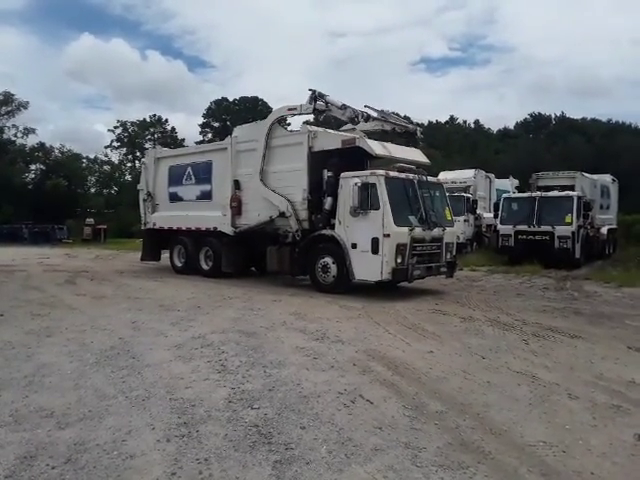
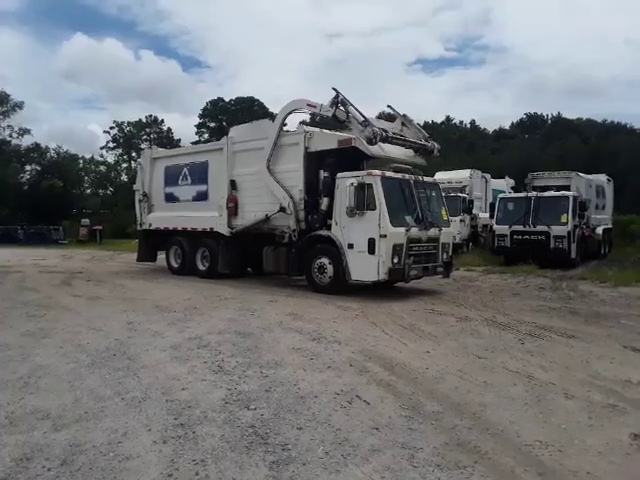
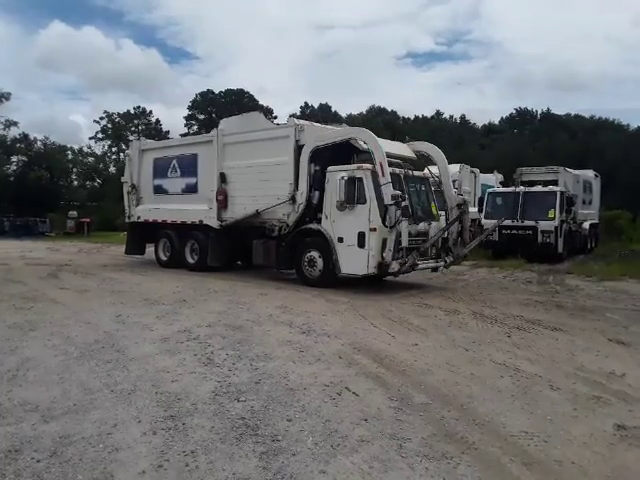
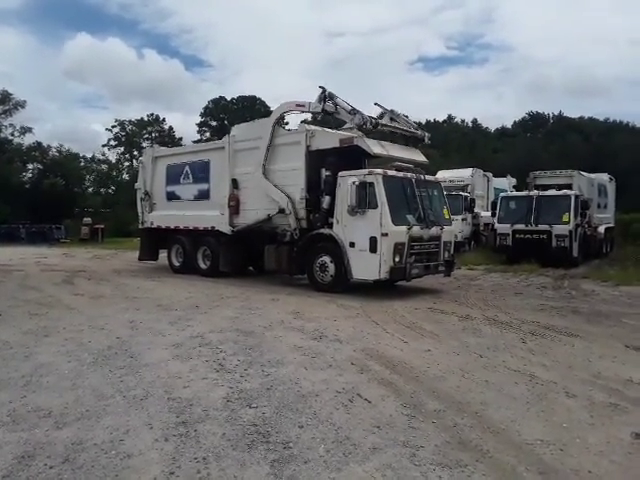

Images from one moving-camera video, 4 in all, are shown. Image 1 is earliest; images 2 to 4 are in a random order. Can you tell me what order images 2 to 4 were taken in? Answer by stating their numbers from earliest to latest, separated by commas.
4, 2, 3
